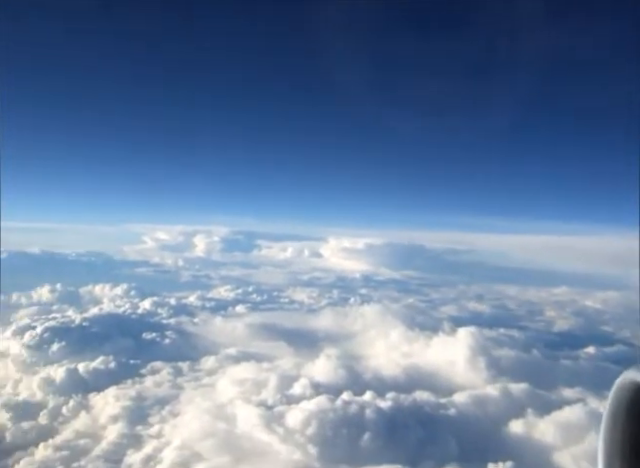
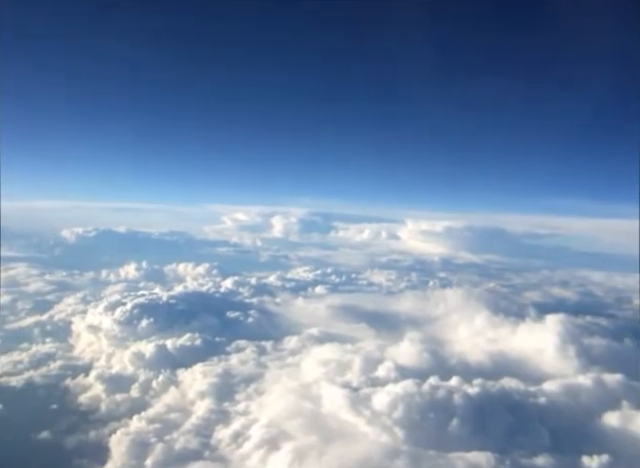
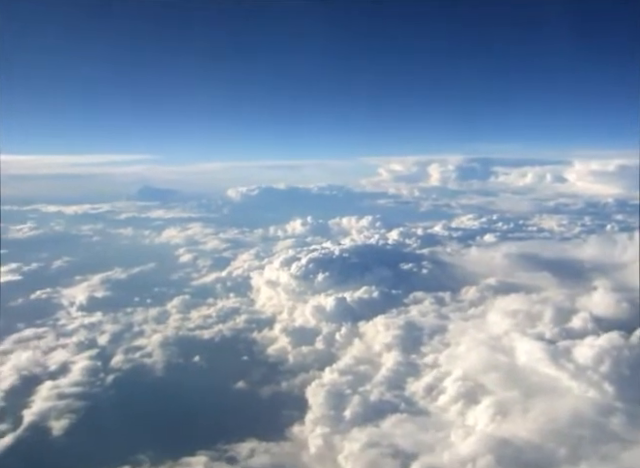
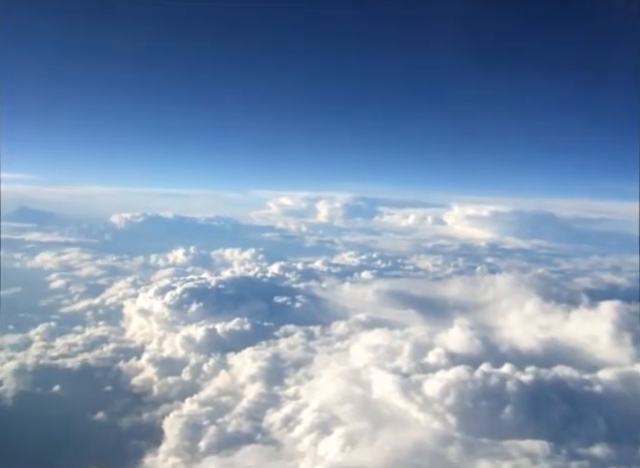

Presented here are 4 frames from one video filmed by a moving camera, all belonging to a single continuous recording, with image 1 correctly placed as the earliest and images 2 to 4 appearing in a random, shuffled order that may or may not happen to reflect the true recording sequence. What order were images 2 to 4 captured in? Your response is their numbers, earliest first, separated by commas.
2, 4, 3
